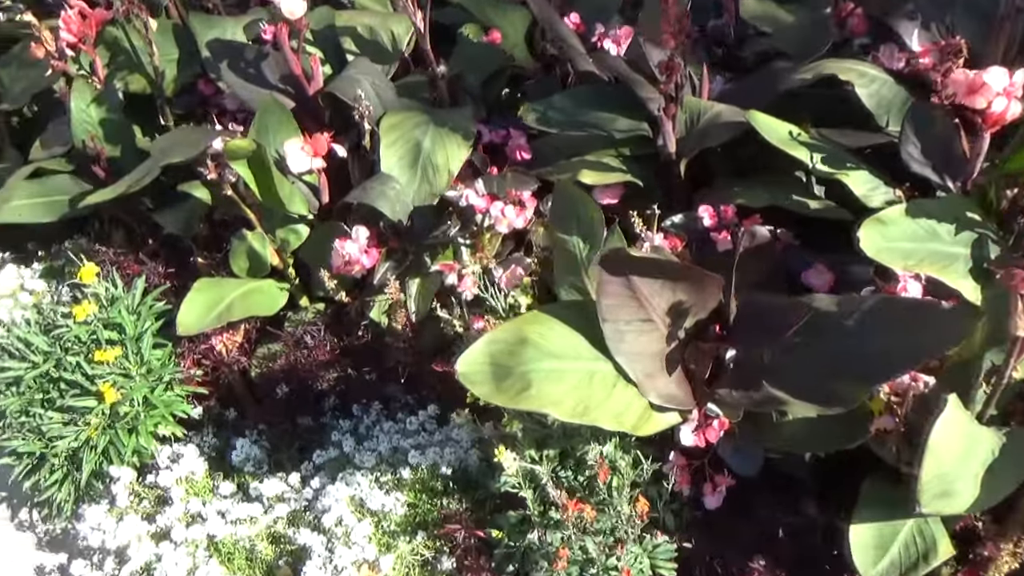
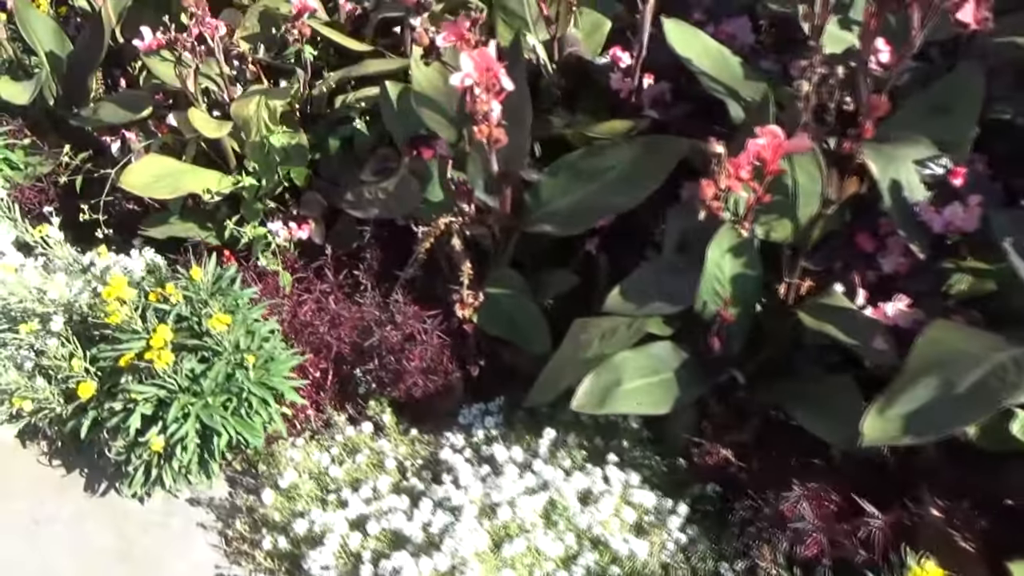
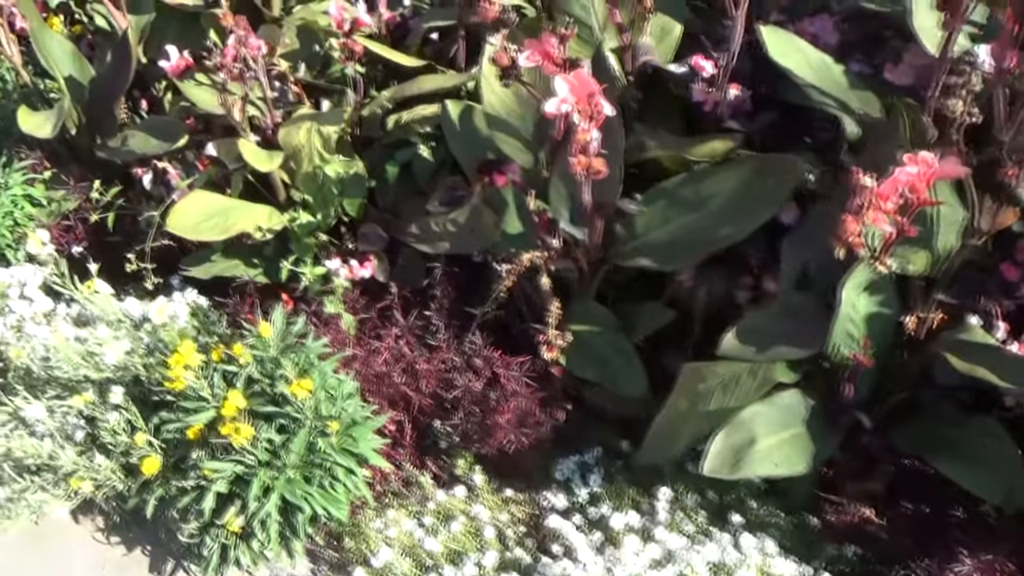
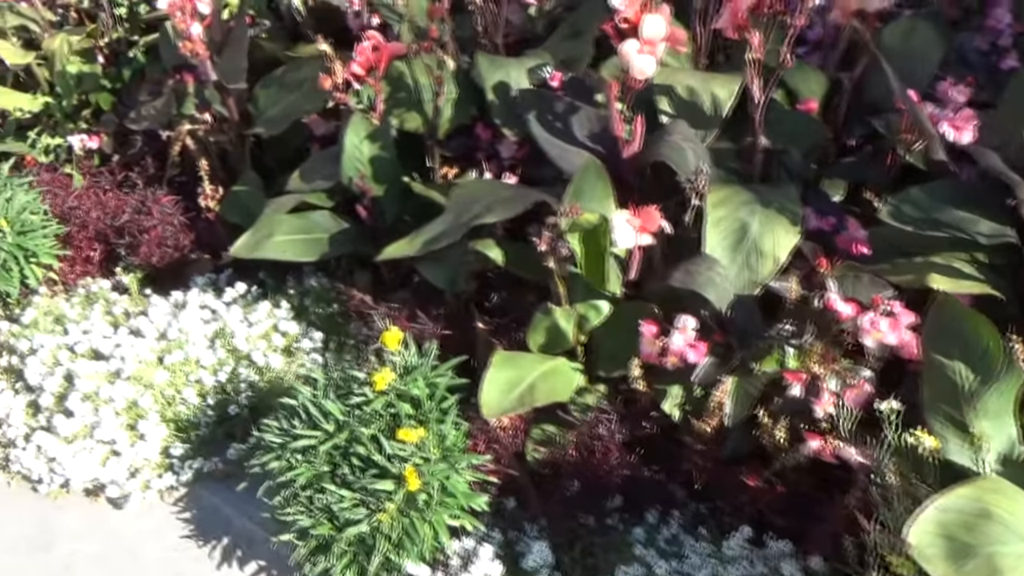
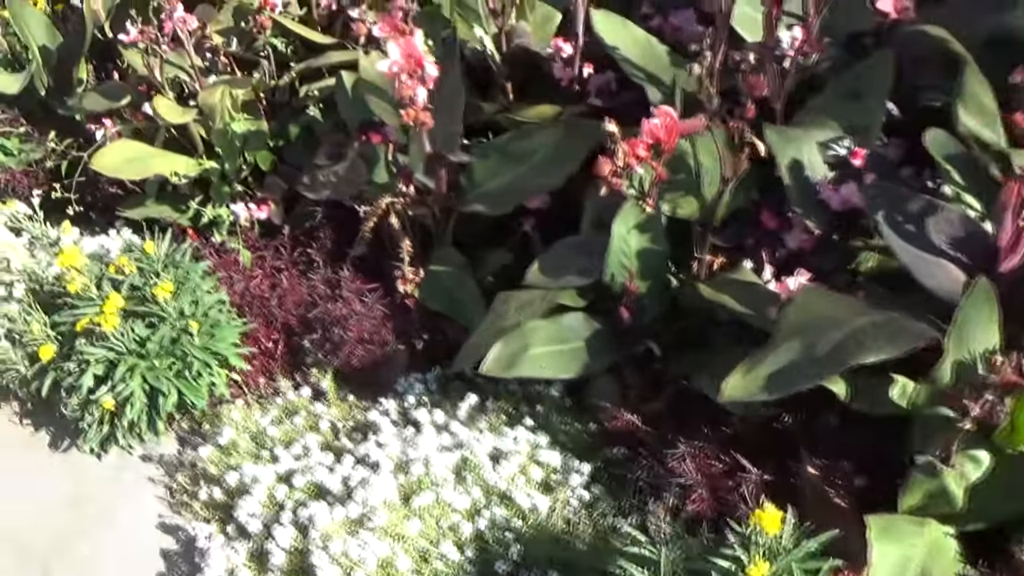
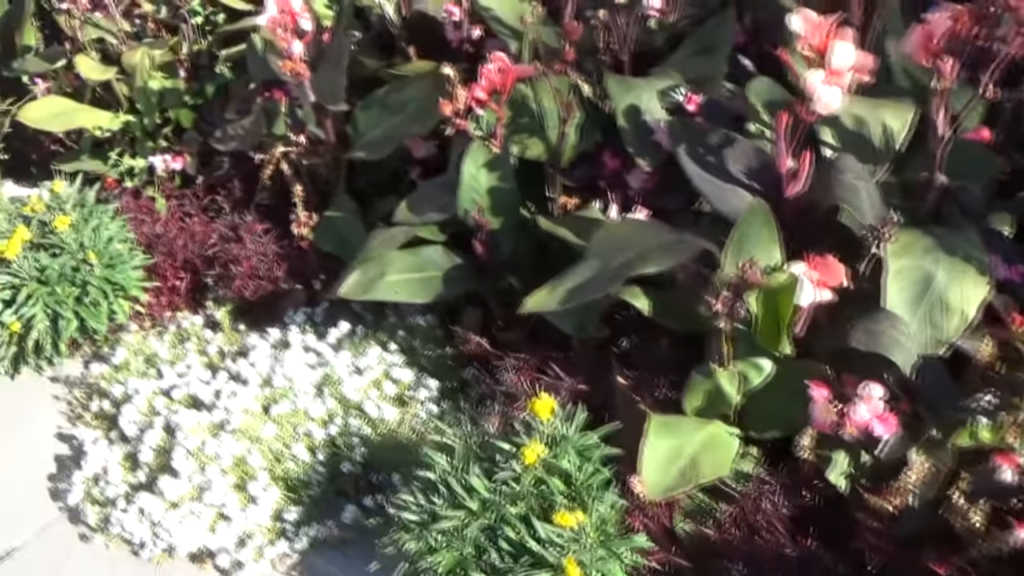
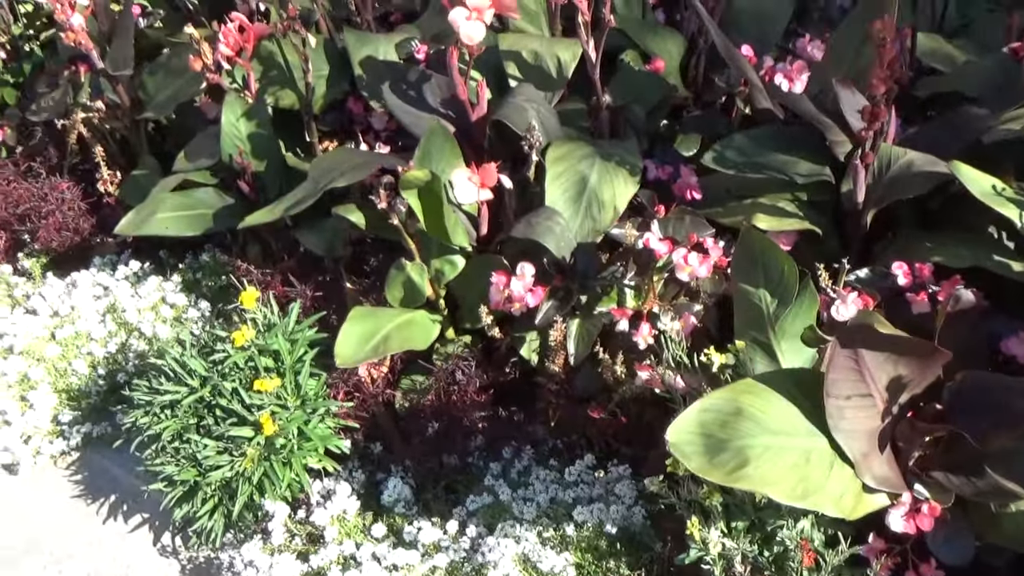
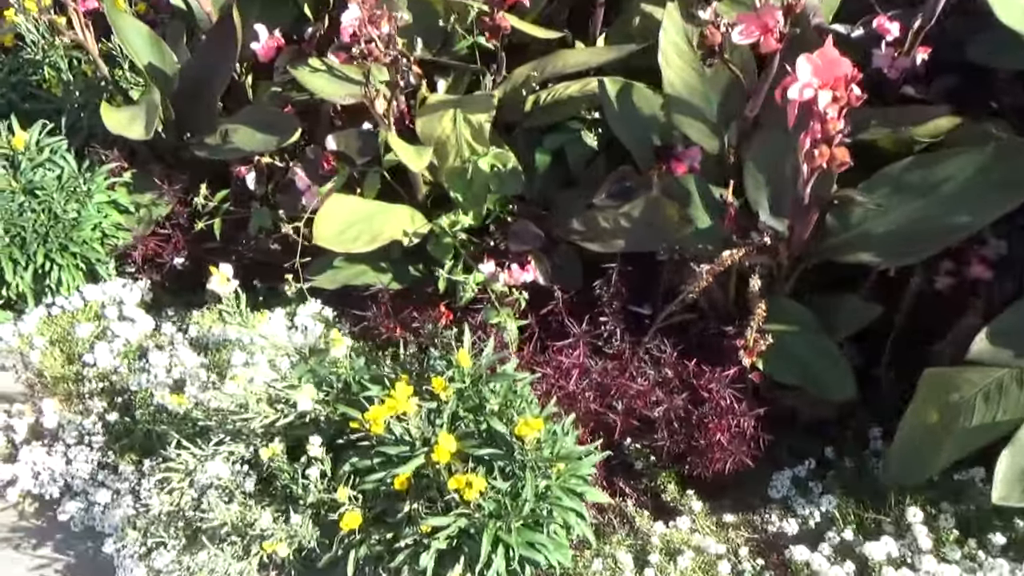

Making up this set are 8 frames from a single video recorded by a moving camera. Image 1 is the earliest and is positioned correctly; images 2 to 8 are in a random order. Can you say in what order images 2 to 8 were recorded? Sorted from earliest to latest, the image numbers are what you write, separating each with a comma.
7, 4, 6, 5, 2, 3, 8
